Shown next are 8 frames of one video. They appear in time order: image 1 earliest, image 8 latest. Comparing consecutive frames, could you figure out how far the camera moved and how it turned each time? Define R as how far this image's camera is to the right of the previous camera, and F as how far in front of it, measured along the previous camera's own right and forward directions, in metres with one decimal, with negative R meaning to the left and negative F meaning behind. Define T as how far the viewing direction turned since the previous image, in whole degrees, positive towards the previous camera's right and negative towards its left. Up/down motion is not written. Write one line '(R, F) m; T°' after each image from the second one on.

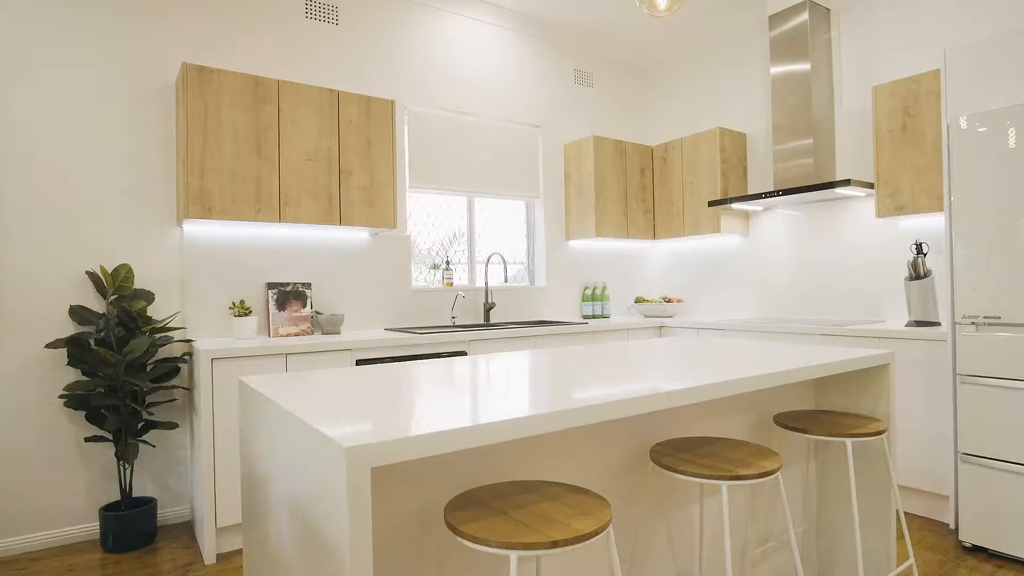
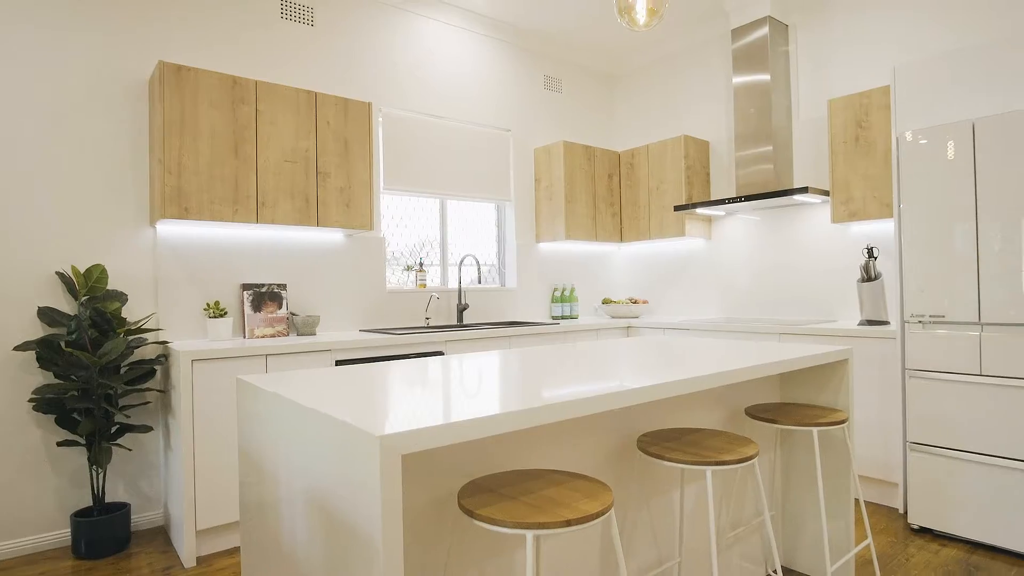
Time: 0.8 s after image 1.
(-0.1, -0.1) m; +4°
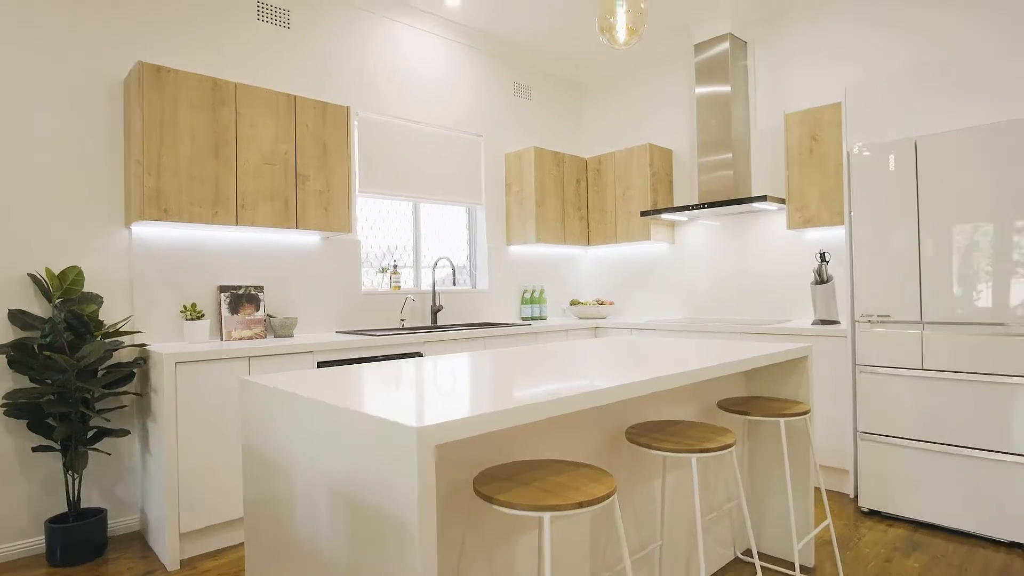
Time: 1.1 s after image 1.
(-0.1, -0.1) m; +4°
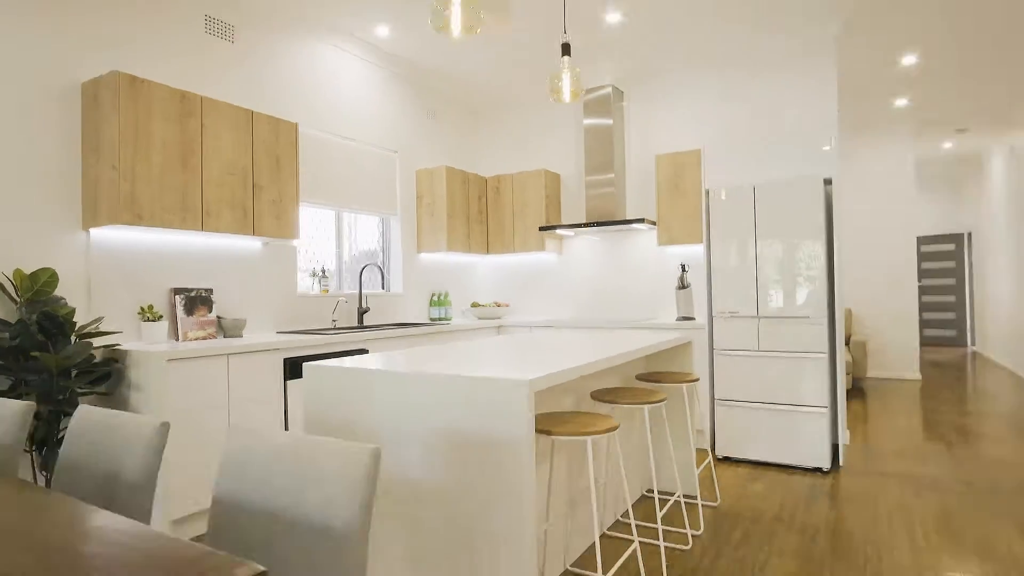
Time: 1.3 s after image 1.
(-0.6, -0.5) m; +16°
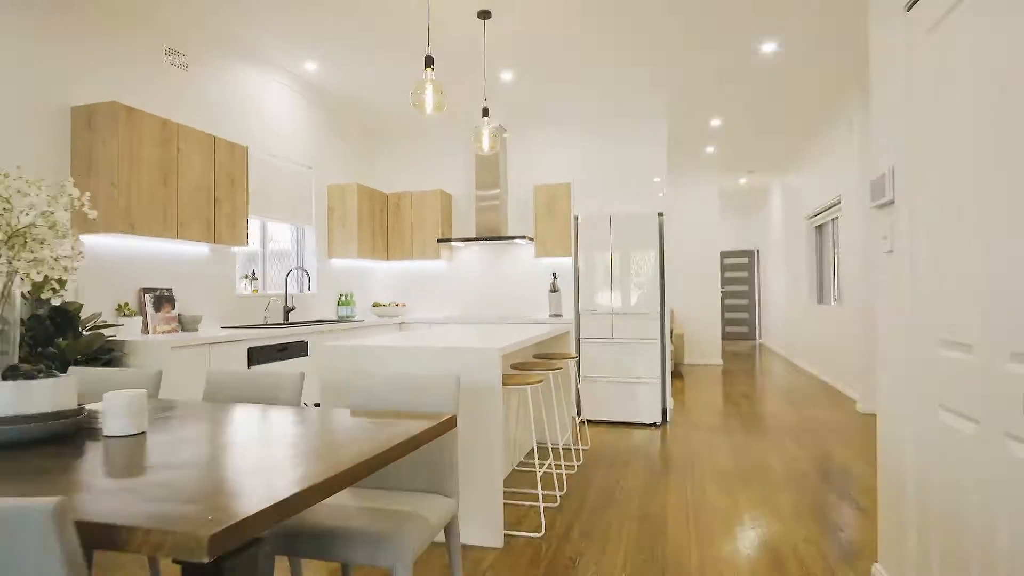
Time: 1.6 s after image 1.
(-0.6, -0.9) m; +15°
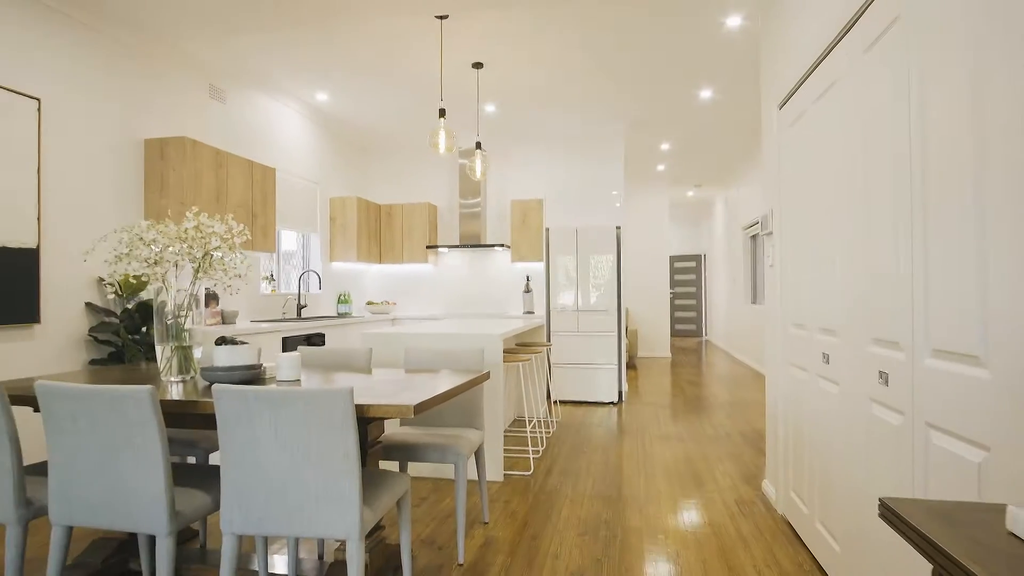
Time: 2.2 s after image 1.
(-0.2, -0.9) m; +4°
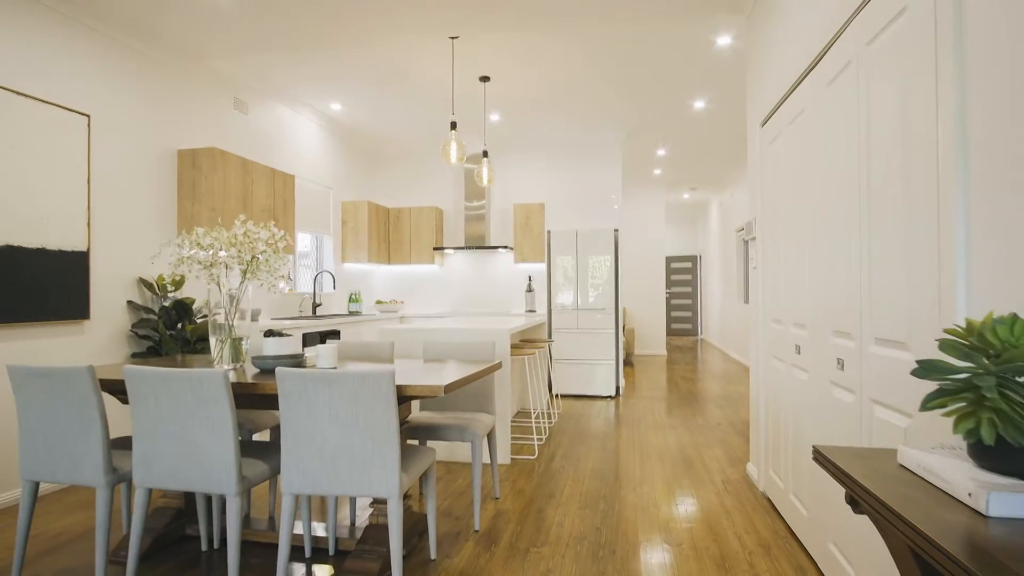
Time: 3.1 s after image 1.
(-0.1, -0.3) m; 0°
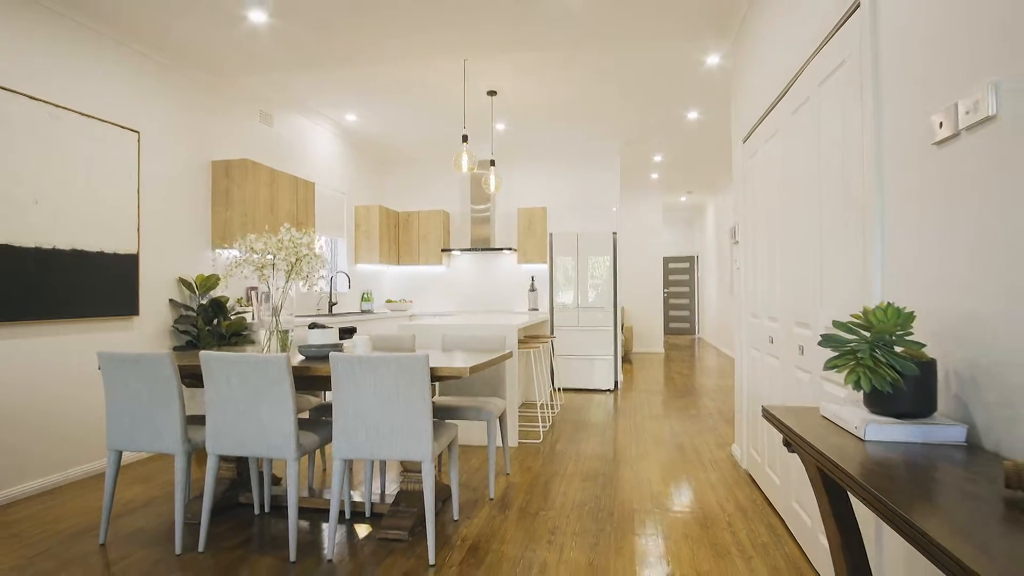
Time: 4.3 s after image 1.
(-0.1, -0.4) m; 0°
